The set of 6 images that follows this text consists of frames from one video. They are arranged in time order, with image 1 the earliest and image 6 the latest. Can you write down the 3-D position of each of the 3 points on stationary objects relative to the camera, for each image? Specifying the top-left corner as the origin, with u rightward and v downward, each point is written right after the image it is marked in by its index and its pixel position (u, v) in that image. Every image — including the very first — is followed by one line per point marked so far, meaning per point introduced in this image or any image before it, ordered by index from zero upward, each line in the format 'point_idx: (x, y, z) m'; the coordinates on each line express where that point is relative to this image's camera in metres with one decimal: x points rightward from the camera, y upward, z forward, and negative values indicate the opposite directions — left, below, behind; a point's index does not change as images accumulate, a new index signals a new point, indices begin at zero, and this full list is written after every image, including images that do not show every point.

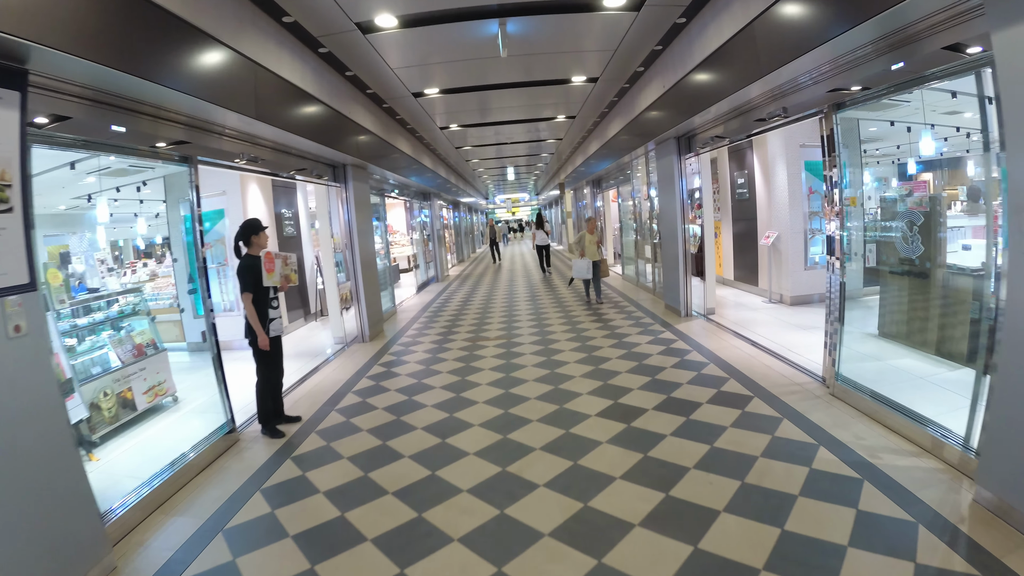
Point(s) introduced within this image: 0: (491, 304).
0: (-0.6, -0.1, +9.5) m
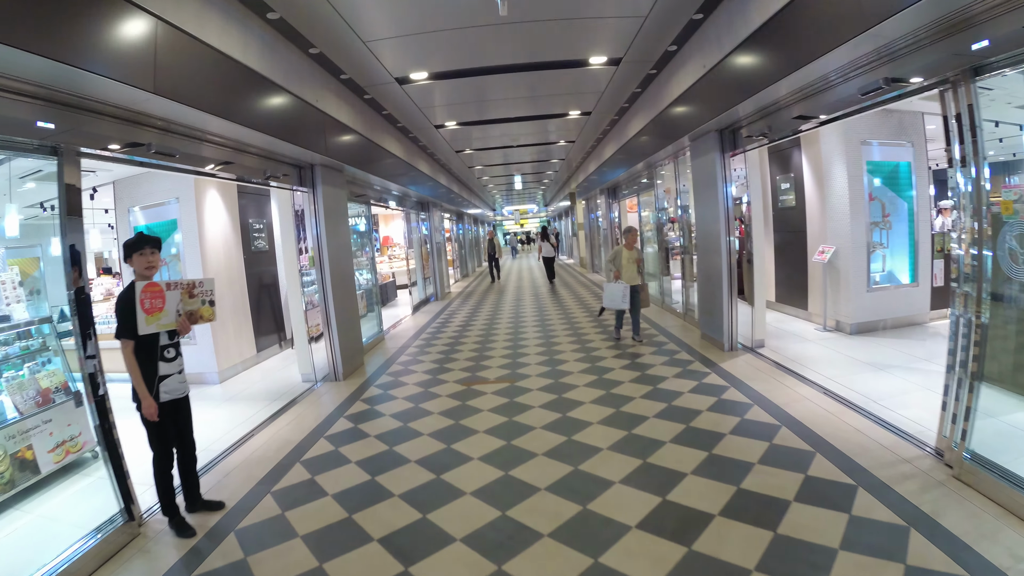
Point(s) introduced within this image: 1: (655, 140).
0: (-0.4, -0.5, +8.5) m
1: (+1.9, +2.0, +6.2) m
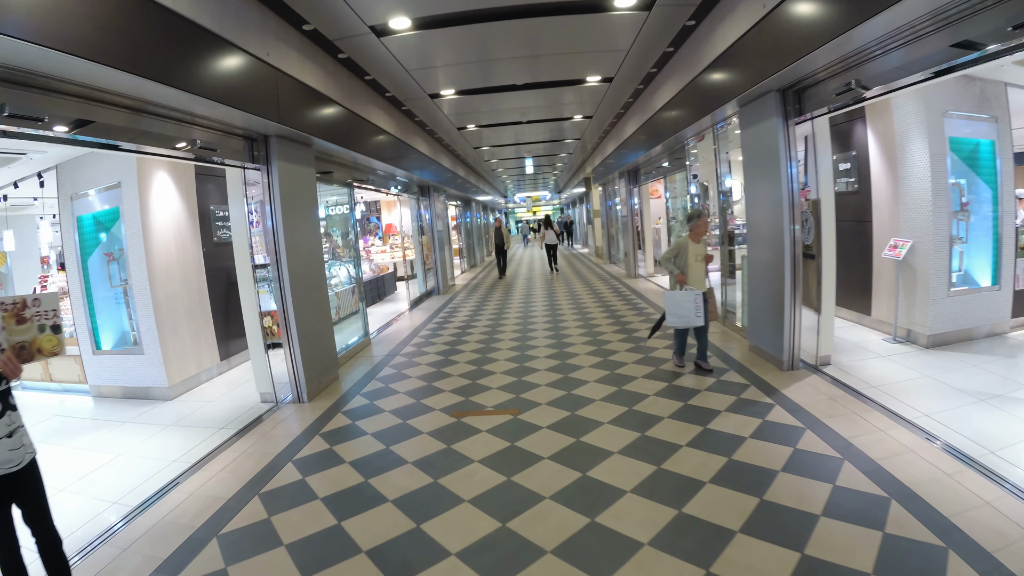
0: (-0.3, -0.5, +7.6) m
1: (+2.0, +2.0, +5.2) m
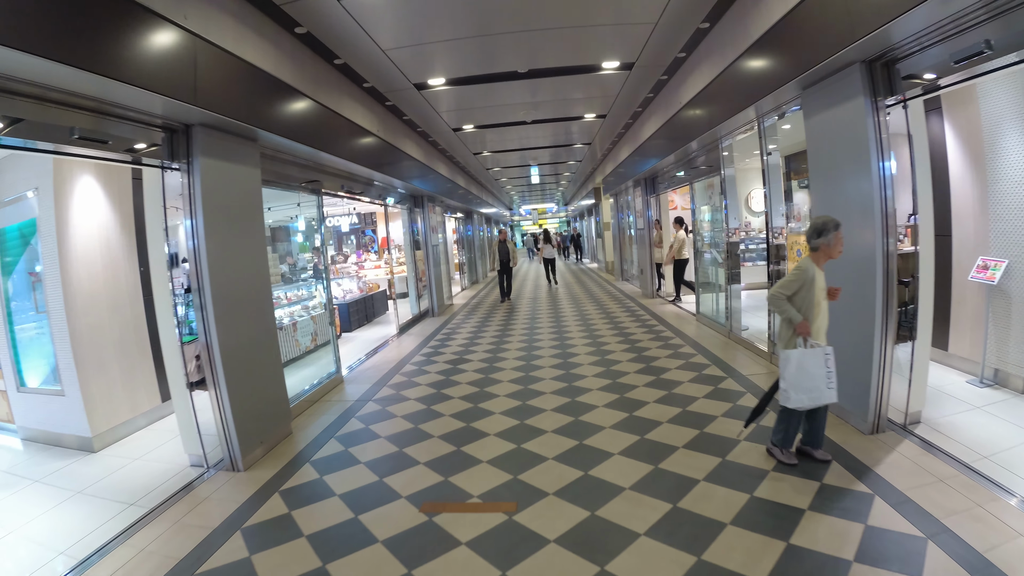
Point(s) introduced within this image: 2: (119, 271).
0: (-0.3, -0.8, +6.7) m
1: (+2.0, +1.7, +4.4) m
2: (-3.5, +0.2, +4.0) m
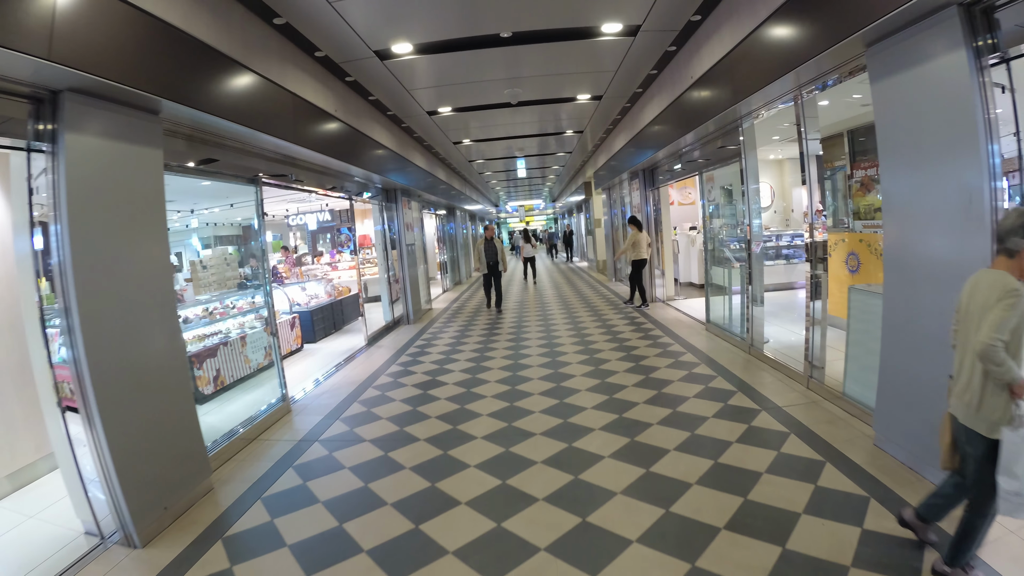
0: (-0.5, -0.8, +6.0) m
1: (+1.8, +1.6, +3.7) m
2: (-3.7, +0.1, +3.3) m
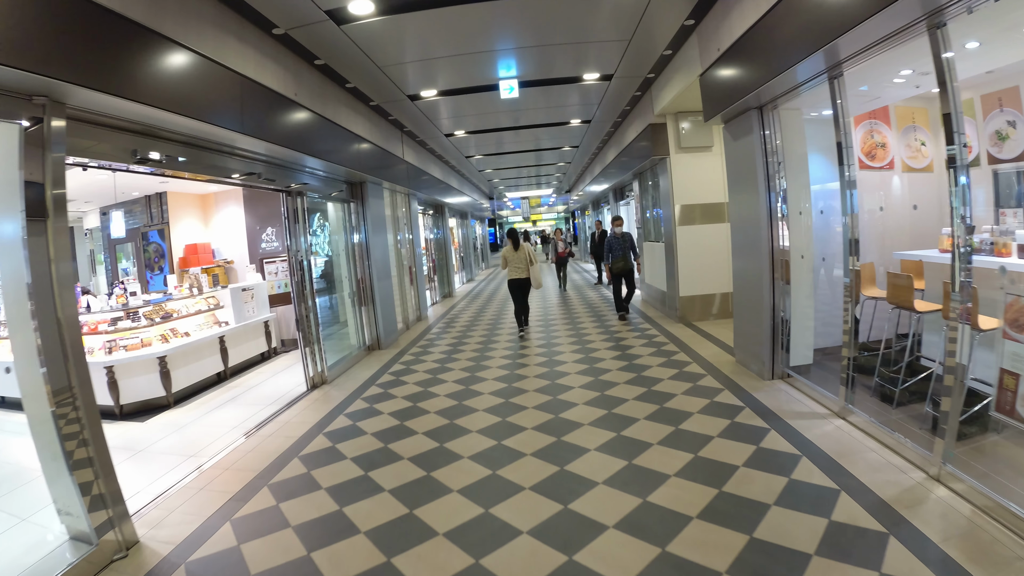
0: (-0.5, -1.0, +5.3) m
1: (+1.8, +1.5, +2.9) m
2: (-3.7, -0.1, +2.6) m
